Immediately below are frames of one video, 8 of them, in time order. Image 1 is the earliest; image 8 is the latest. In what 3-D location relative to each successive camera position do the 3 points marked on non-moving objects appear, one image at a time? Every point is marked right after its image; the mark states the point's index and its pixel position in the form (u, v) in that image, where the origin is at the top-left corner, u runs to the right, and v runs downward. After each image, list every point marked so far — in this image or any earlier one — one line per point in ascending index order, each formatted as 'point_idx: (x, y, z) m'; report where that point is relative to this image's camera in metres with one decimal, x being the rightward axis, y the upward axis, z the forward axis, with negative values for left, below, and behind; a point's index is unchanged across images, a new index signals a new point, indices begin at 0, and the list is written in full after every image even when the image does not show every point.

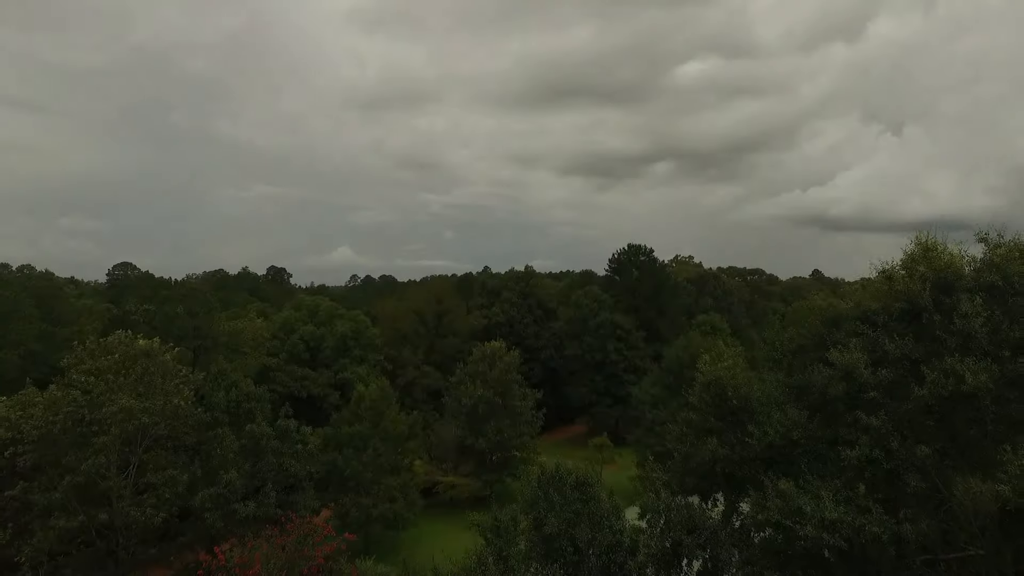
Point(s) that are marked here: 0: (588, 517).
0: (+1.8, -5.5, +14.4) m
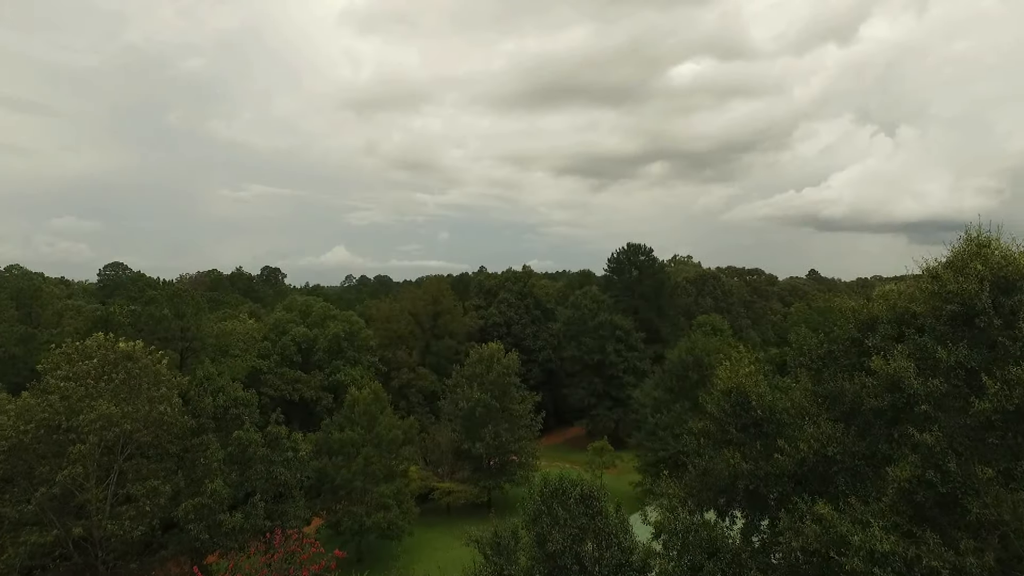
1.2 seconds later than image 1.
0: (+1.8, -5.5, +13.5) m
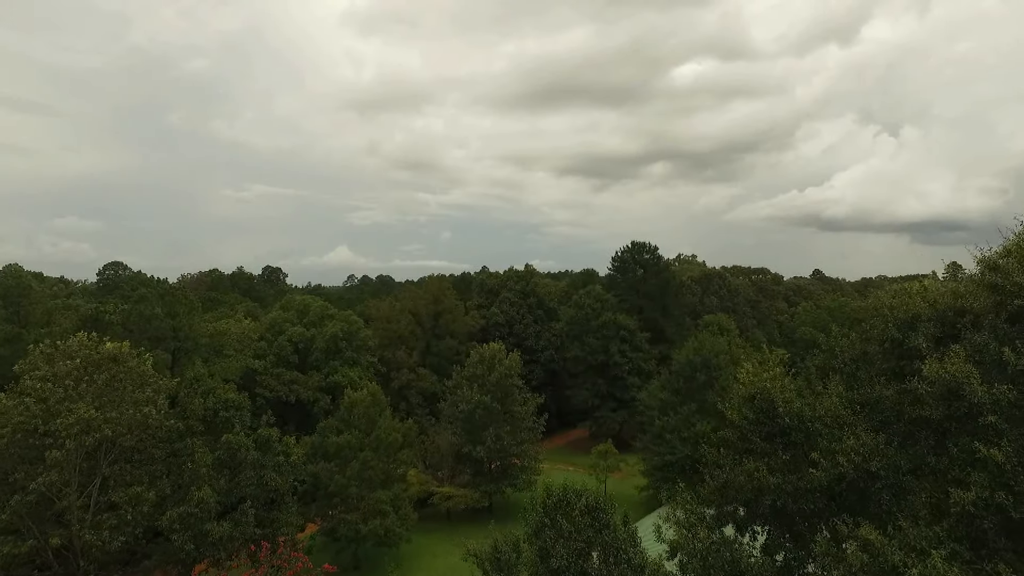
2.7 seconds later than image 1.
0: (+1.8, -5.4, +12.5) m
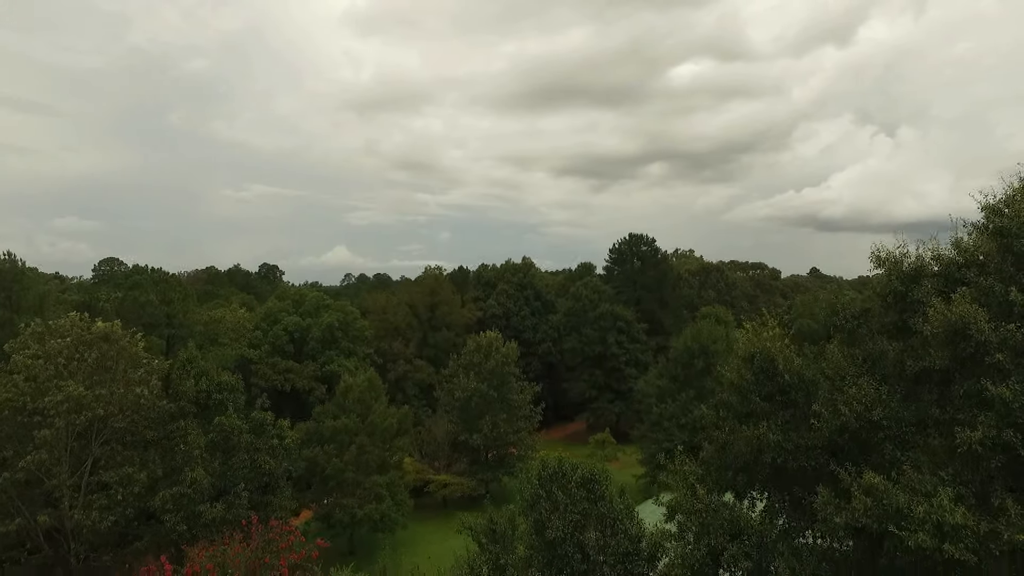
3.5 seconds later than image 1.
0: (+1.7, -4.8, +12.3) m
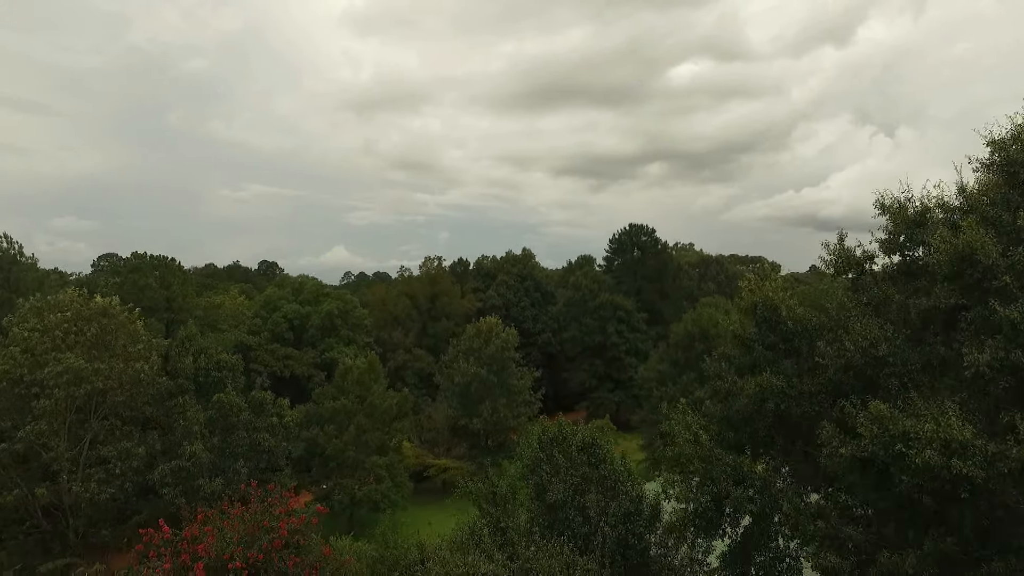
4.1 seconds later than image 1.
0: (+1.8, -4.0, +12.2) m
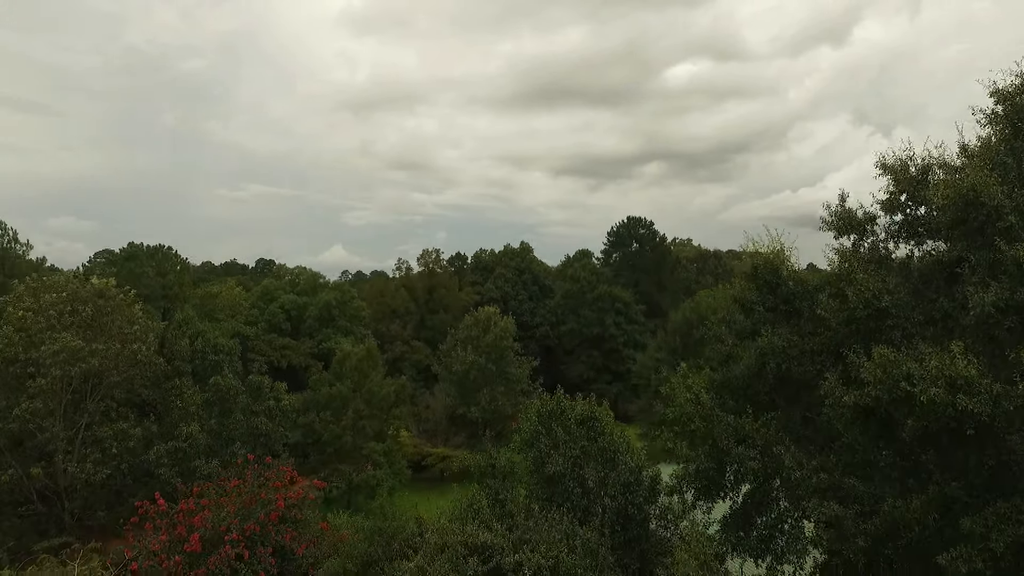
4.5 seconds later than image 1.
0: (+1.7, -3.4, +12.2) m
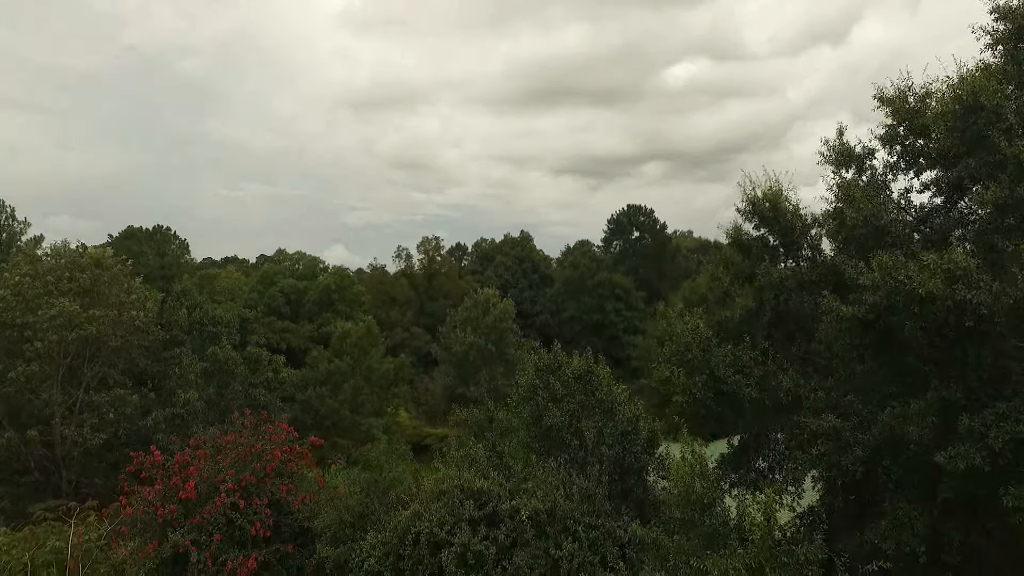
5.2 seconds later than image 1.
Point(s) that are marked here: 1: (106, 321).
0: (+1.7, -2.4, +12.1) m
1: (-12.0, -1.0, +17.6) m
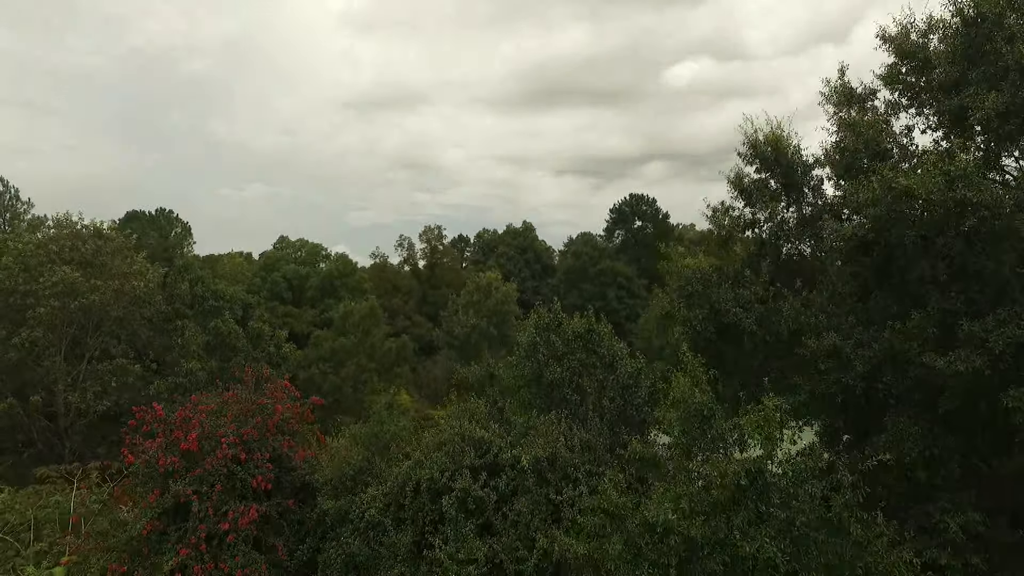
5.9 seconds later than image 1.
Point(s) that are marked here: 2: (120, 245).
0: (+1.7, -1.5, +12.1) m
1: (-11.9, -0.1, +17.7) m
2: (-12.5, +1.5, +19.2) m
